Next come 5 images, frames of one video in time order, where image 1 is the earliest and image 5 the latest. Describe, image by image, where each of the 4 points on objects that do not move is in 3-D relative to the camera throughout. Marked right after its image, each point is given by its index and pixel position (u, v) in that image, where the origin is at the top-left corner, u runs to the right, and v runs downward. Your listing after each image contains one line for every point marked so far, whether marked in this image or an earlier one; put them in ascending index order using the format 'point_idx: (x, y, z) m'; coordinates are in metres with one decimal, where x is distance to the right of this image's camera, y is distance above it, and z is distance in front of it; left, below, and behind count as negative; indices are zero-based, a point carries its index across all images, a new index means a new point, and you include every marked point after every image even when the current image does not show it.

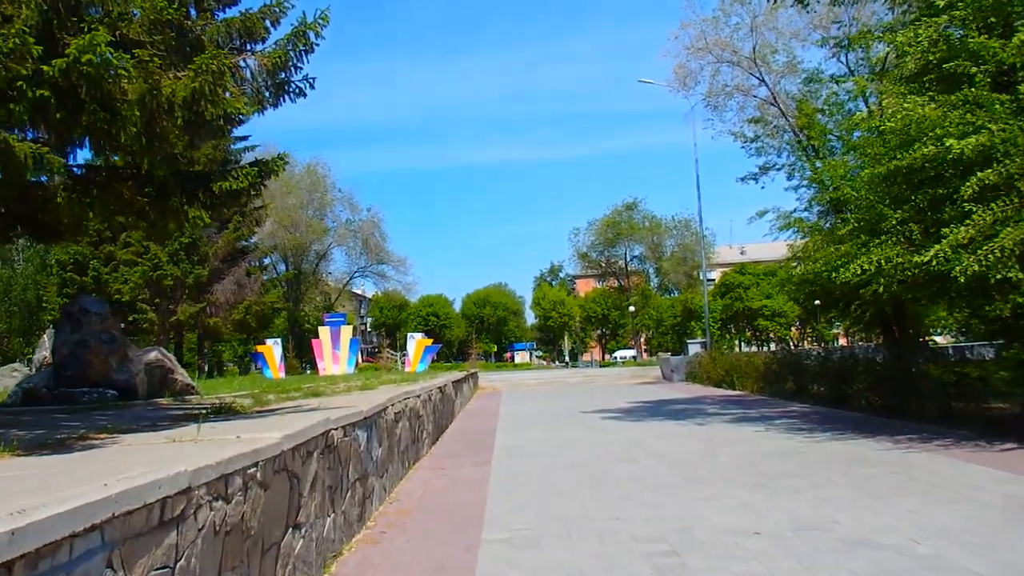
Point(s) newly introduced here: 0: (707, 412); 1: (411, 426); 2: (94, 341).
0: (+4.2, -2.7, +18.9) m
1: (-1.3, -1.8, +11.4) m
2: (-5.4, -0.7, +11.2) m
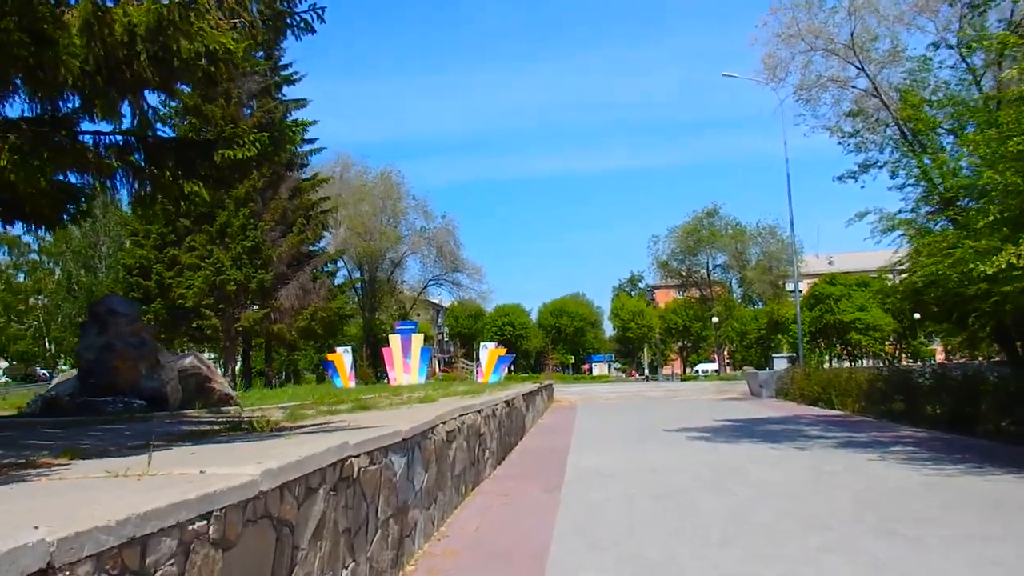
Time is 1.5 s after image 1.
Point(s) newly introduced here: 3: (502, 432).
0: (+5.7, -2.8, +16.9) m
1: (-0.5, -1.8, +10.0) m
2: (-4.6, -0.6, +10.1) m
3: (-0.2, -2.2, +13.2) m
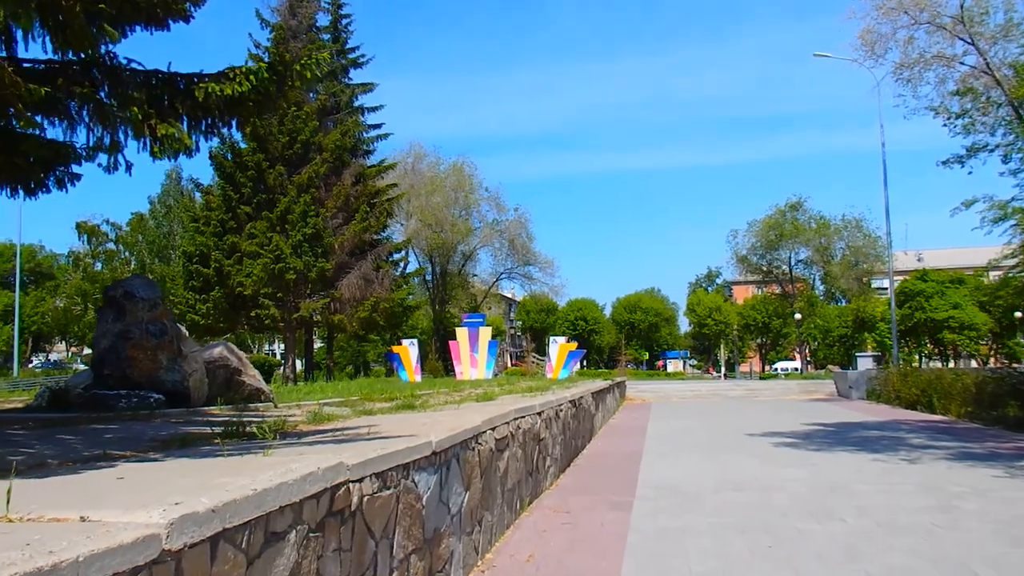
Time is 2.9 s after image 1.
0: (+6.9, -2.7, +15.0) m
1: (+0.1, -1.6, +8.6) m
2: (-3.9, -0.4, +9.1) m
3: (+0.7, -2.0, +11.8) m
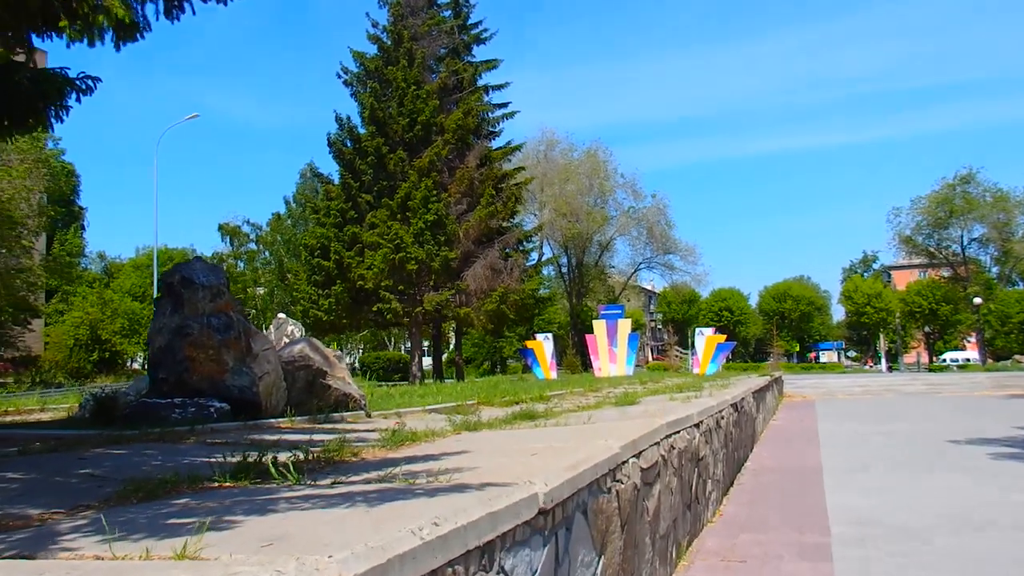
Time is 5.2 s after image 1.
0: (+8.9, -2.2, +11.6) m
1: (+1.3, -1.4, +6.4) m
2: (-2.7, -0.3, +7.5) m
3: (+2.4, -1.8, +9.4) m
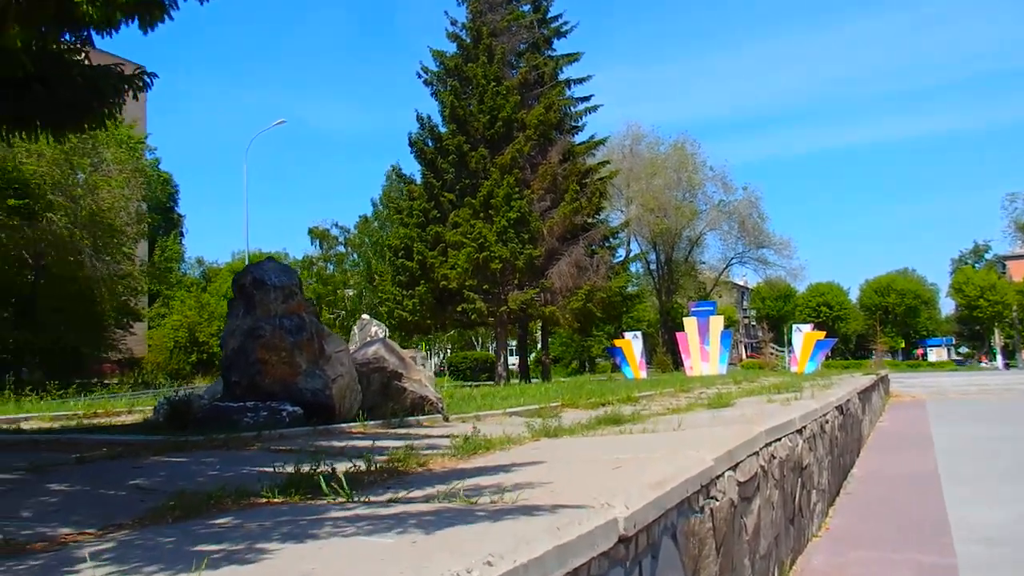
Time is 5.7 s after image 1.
0: (+10.0, -2.1, +10.2) m
1: (+1.8, -1.4, +5.8) m
2: (-2.0, -0.3, +7.3) m
3: (+3.2, -1.7, +8.7) m
